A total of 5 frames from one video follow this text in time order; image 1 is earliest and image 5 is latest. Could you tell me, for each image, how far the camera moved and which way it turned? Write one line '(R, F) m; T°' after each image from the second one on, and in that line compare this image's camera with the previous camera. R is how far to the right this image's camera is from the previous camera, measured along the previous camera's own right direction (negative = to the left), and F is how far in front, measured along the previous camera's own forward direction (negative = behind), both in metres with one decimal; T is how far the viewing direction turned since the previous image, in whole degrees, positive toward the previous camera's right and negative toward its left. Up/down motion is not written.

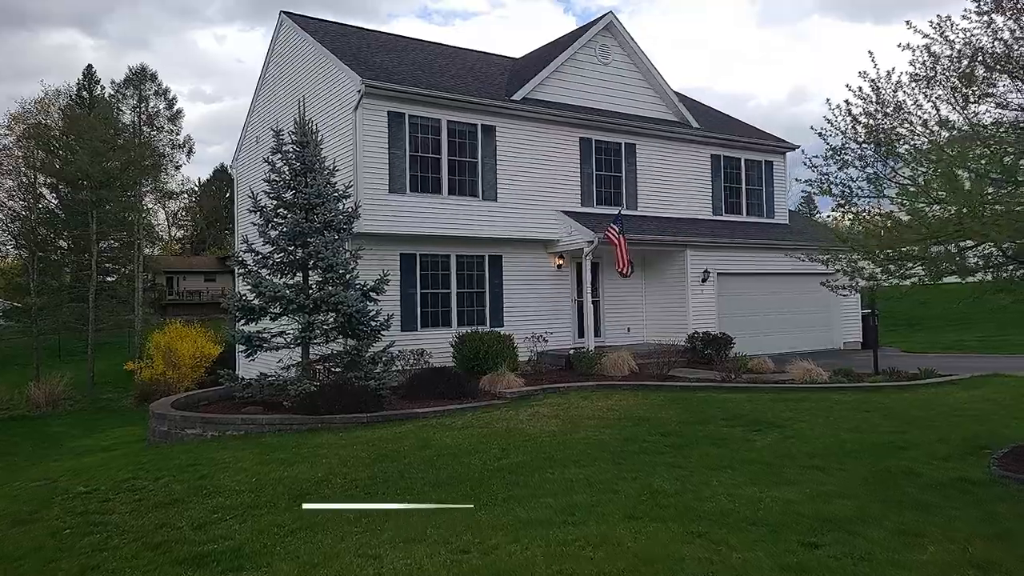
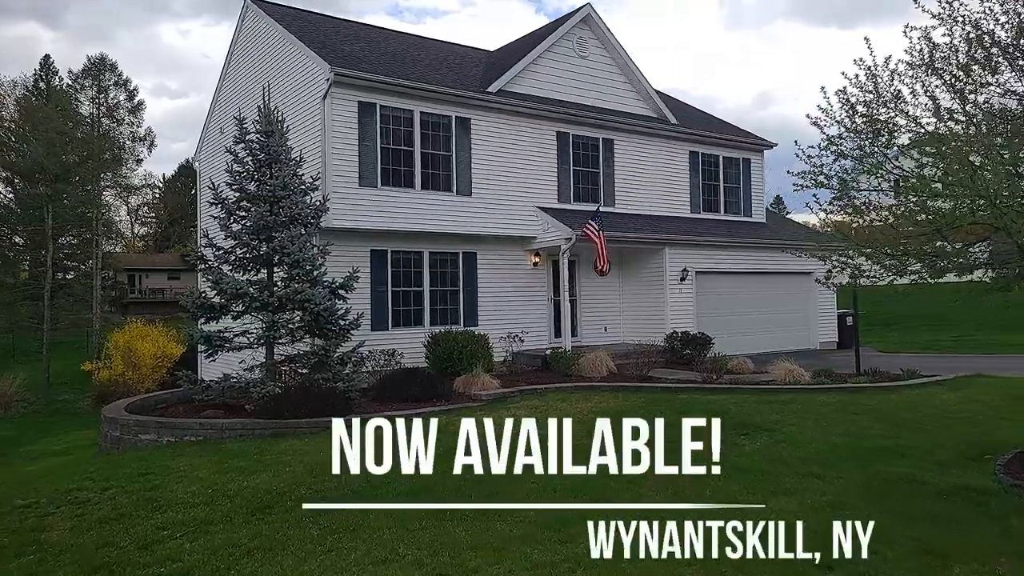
(-0.1, +0.5) m; +2°
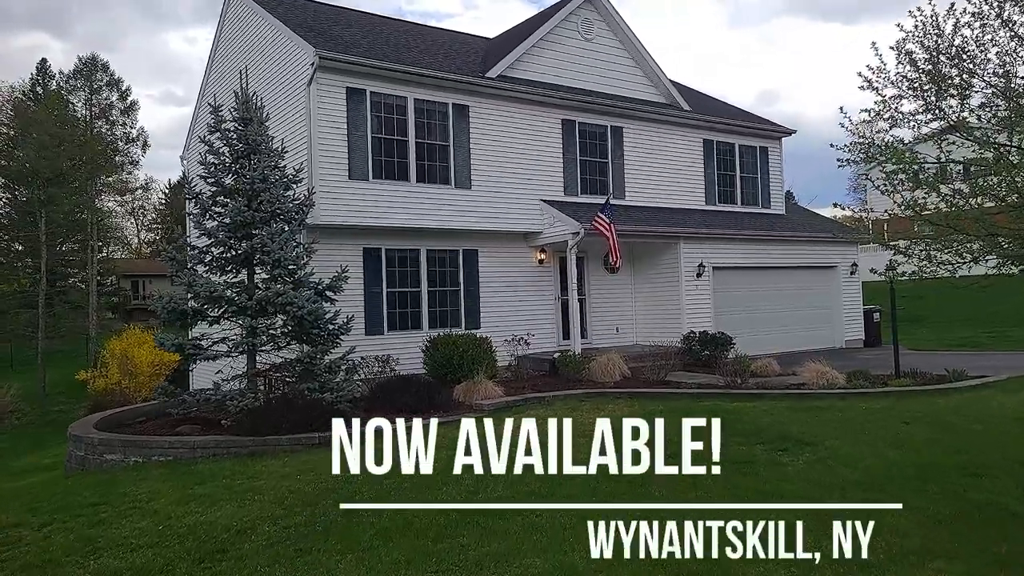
(+0.1, +1.0) m; -1°
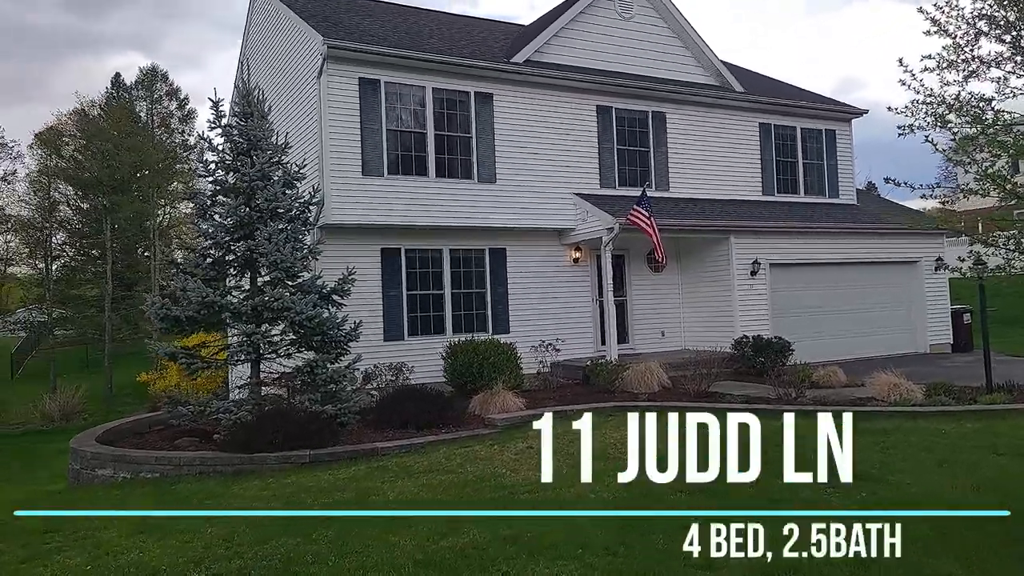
(+0.7, +1.0) m; -6°
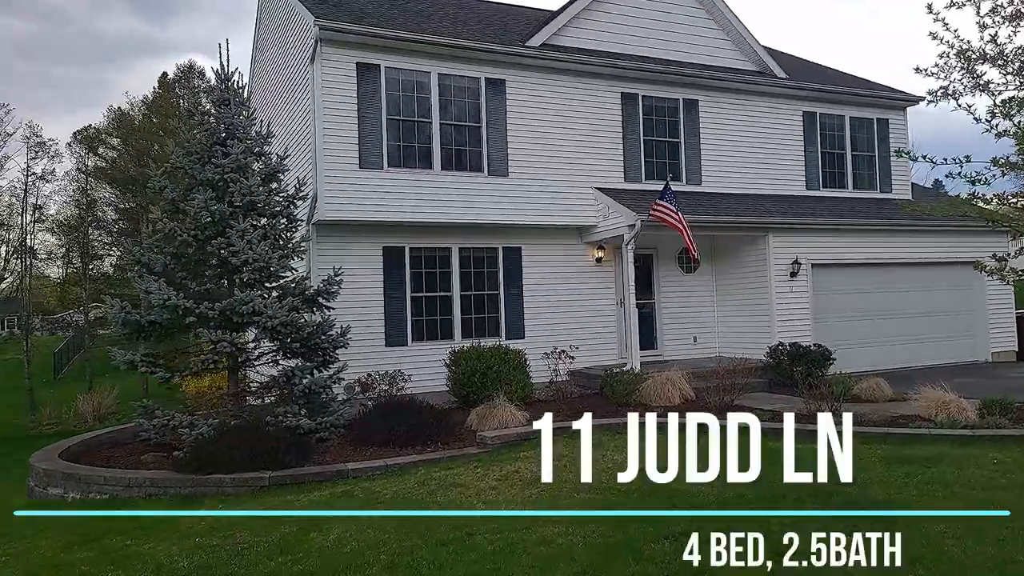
(+0.6, +1.0) m; -4°
